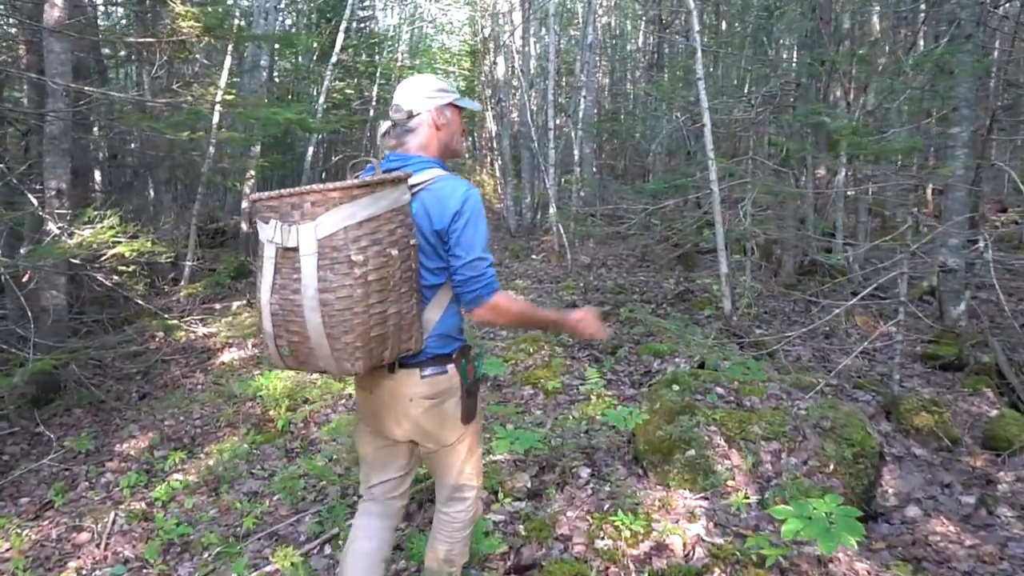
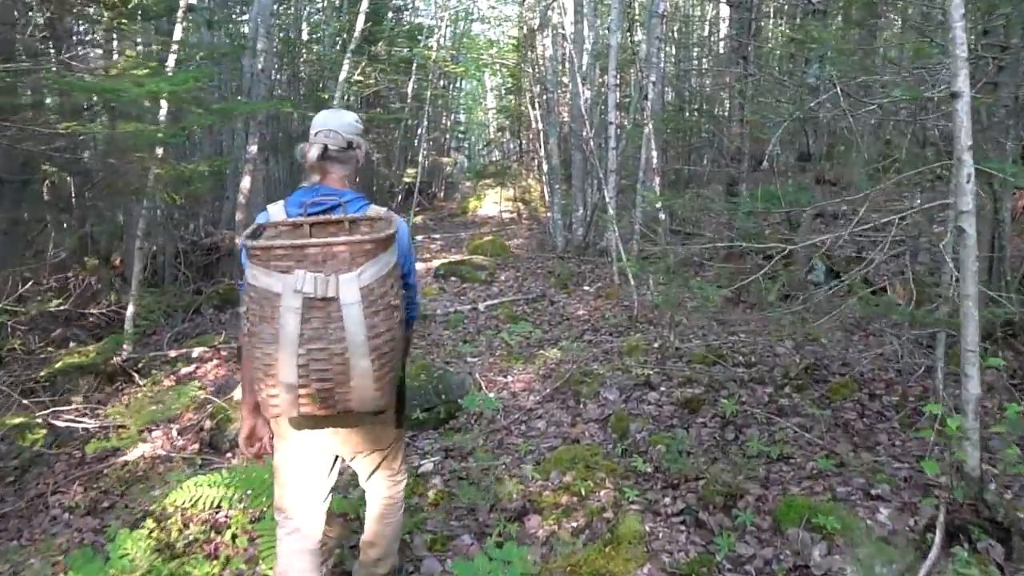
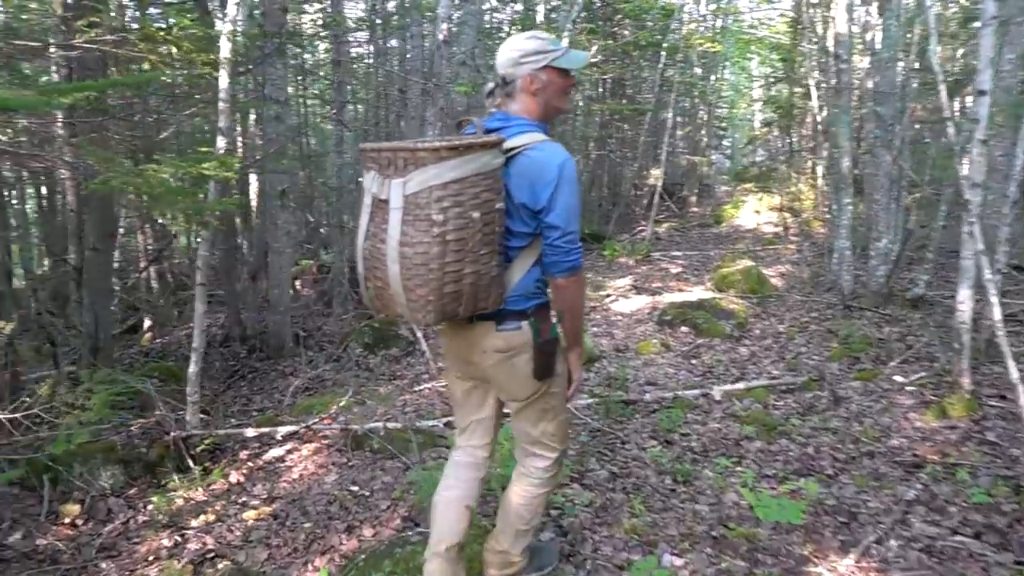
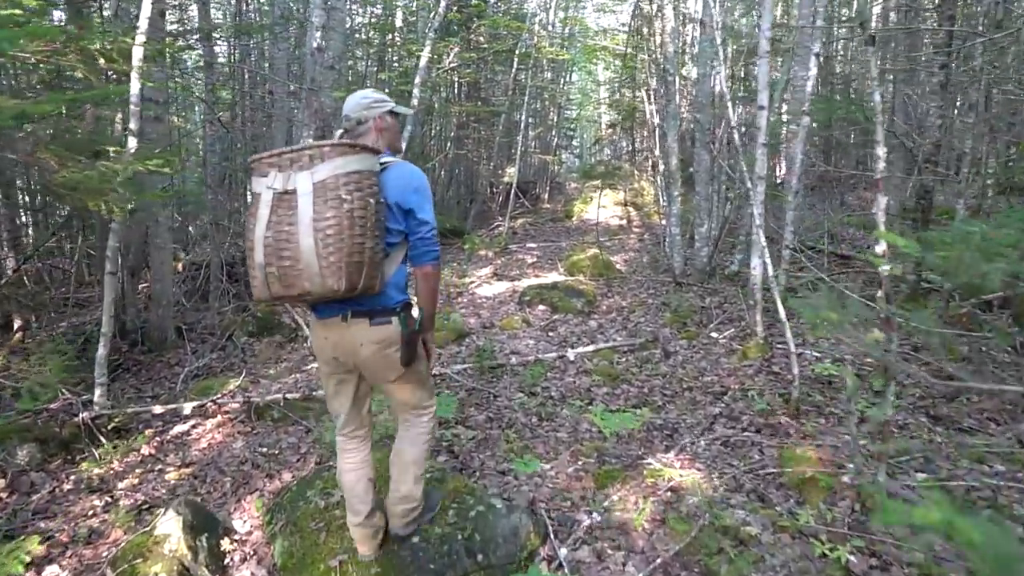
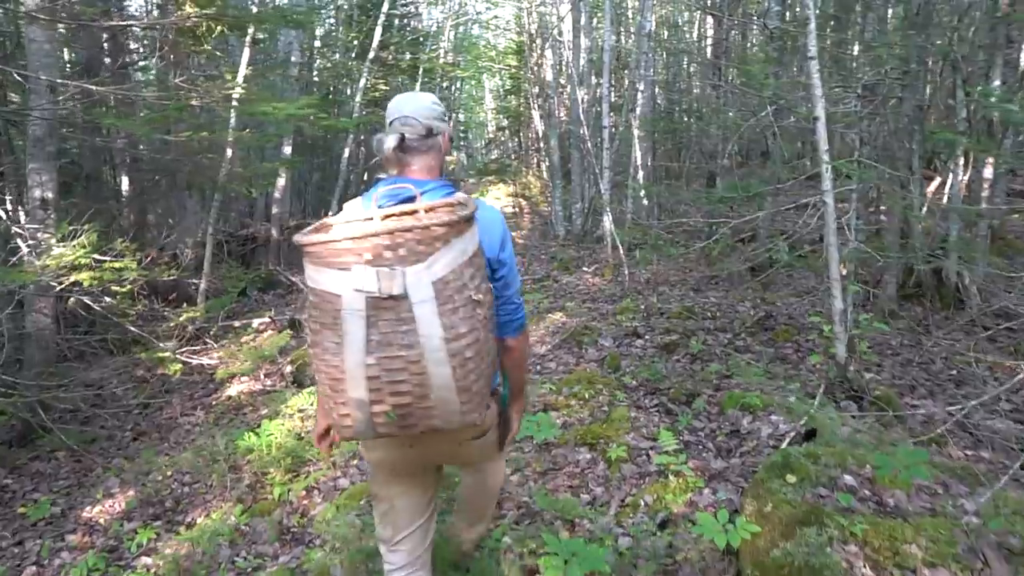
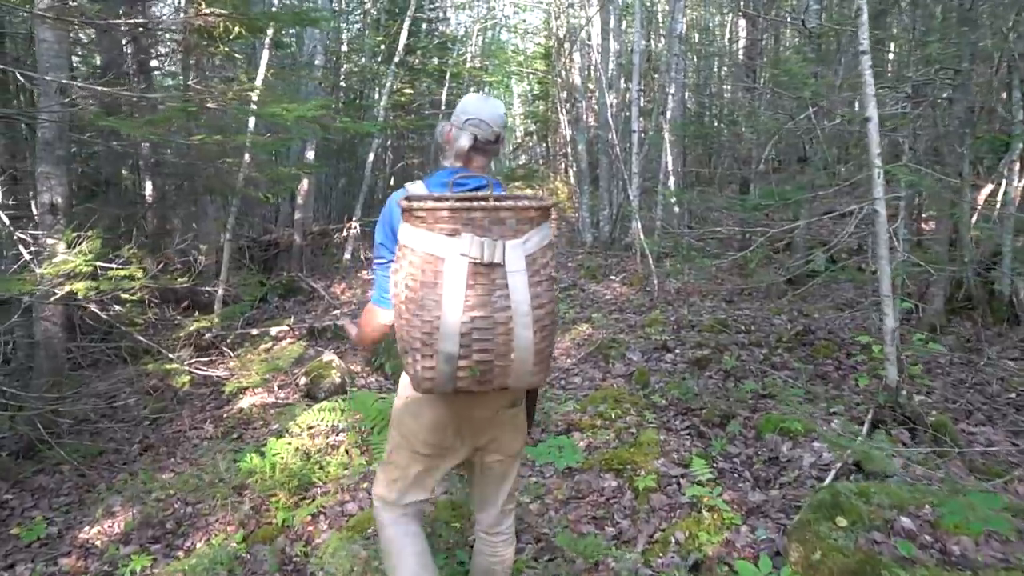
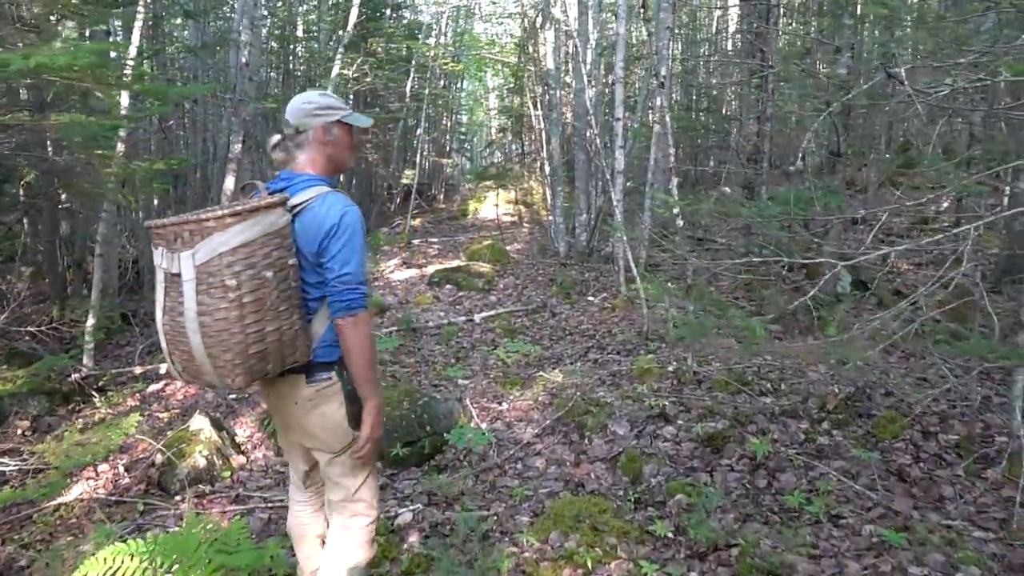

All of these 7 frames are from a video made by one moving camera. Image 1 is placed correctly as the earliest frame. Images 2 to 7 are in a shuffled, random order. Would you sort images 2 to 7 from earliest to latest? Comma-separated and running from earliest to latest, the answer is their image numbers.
5, 6, 2, 7, 4, 3
